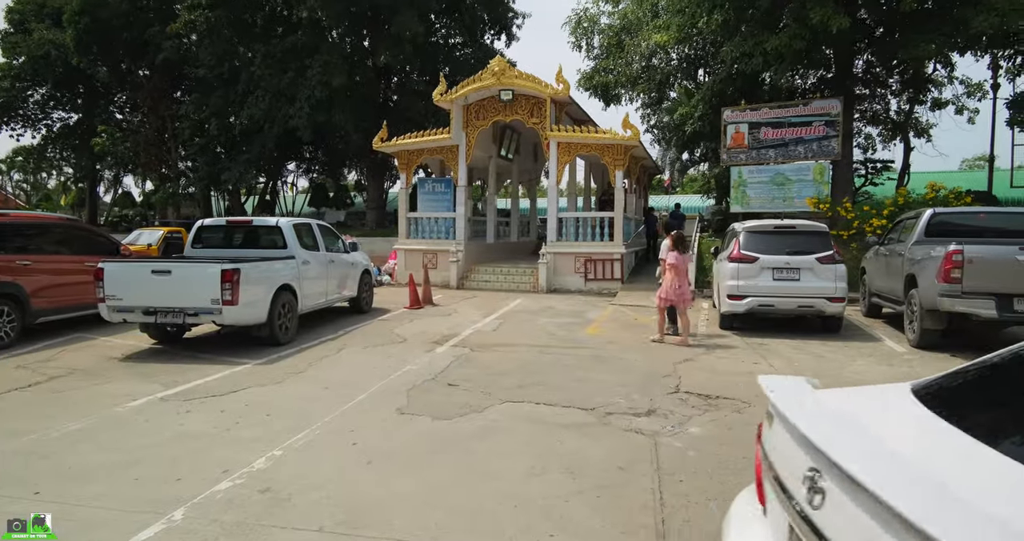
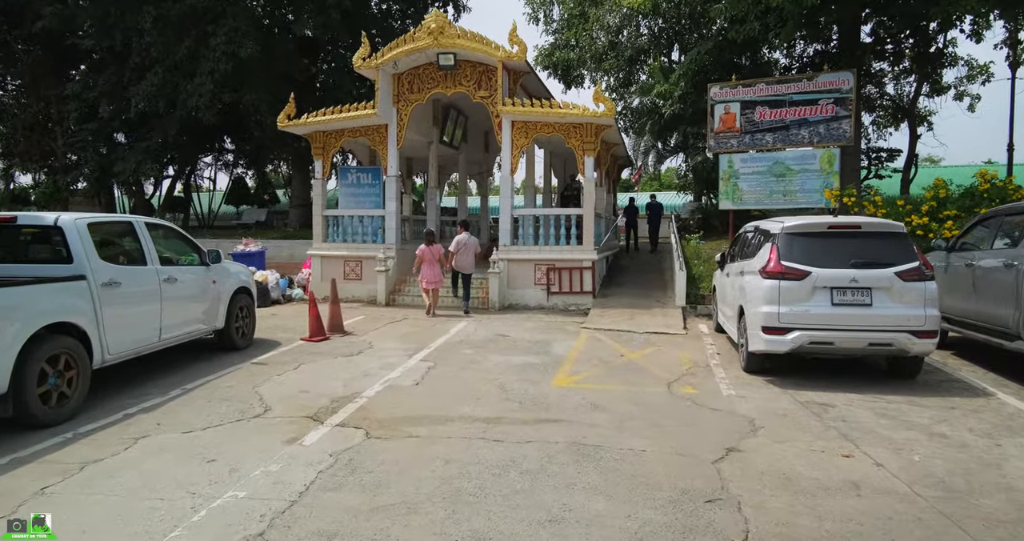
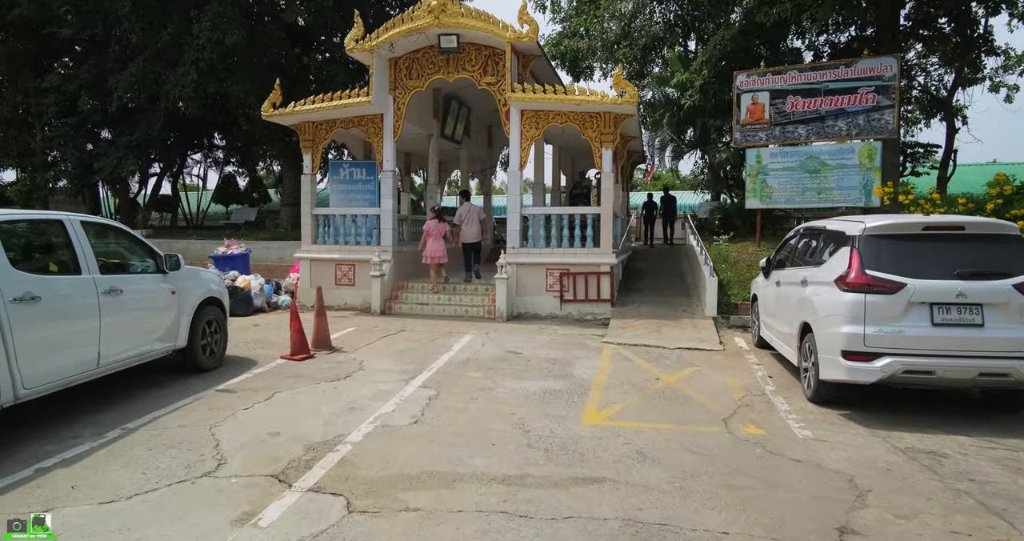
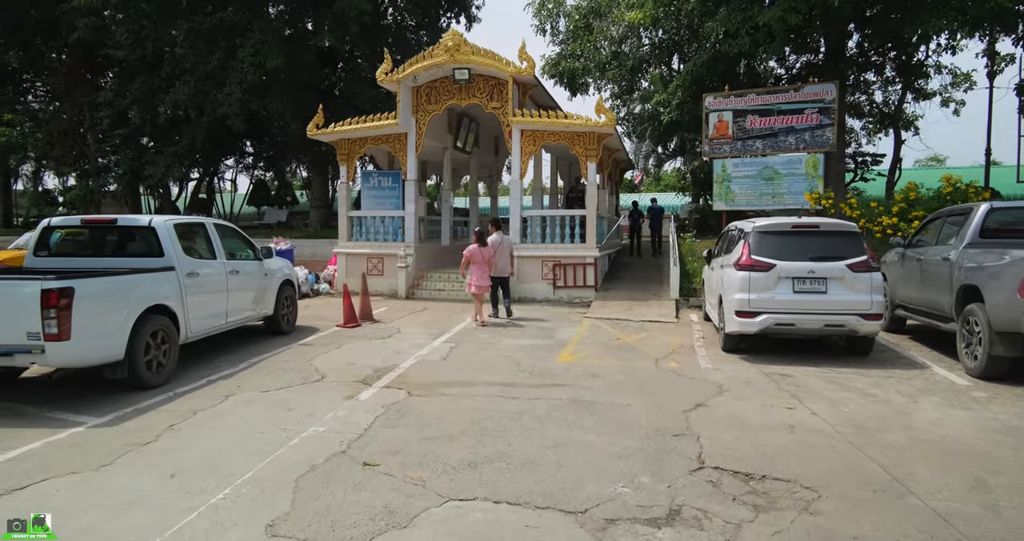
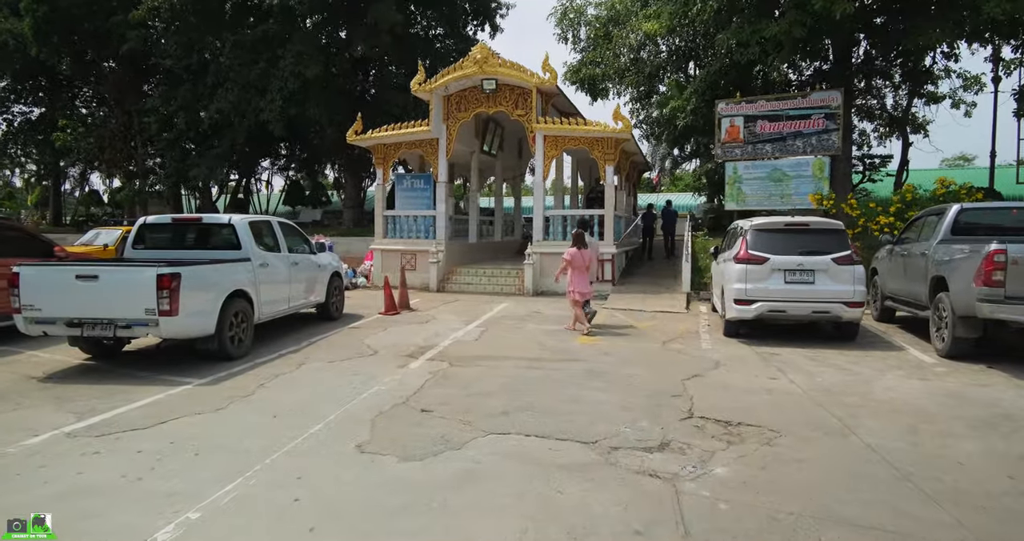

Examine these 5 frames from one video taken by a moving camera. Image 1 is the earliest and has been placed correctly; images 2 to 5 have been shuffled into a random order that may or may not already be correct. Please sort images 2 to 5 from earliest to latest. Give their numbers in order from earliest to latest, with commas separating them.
5, 4, 2, 3
